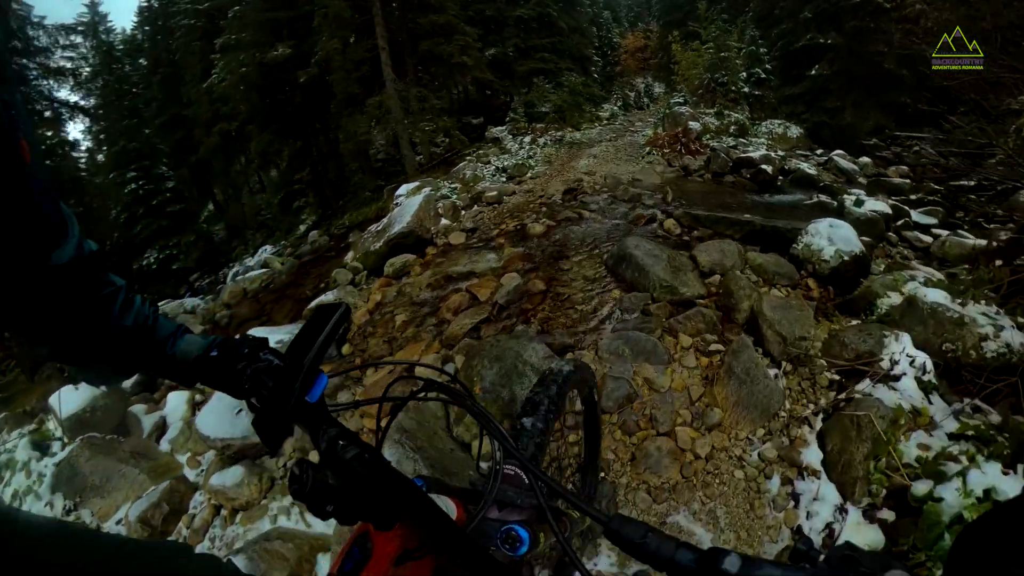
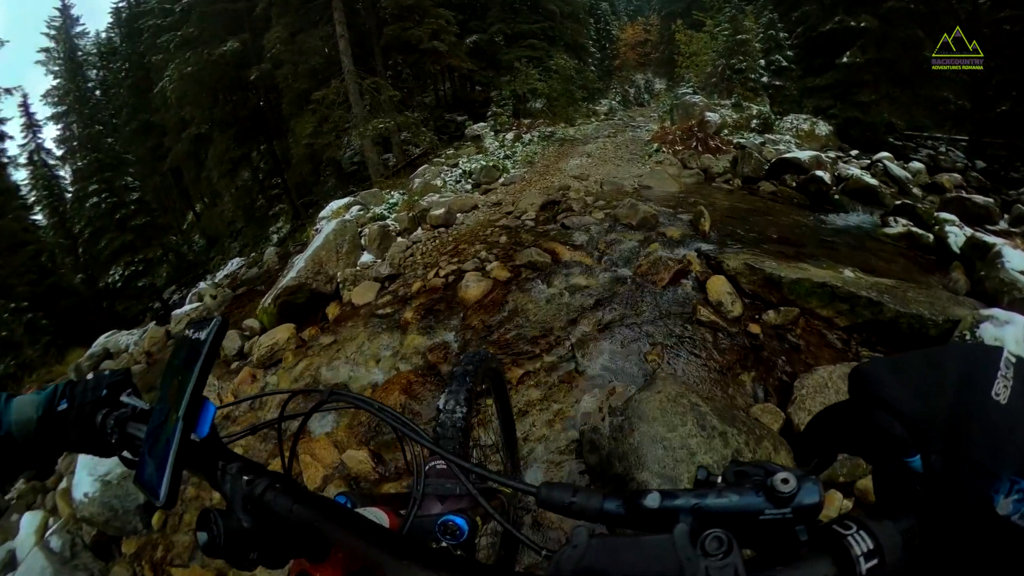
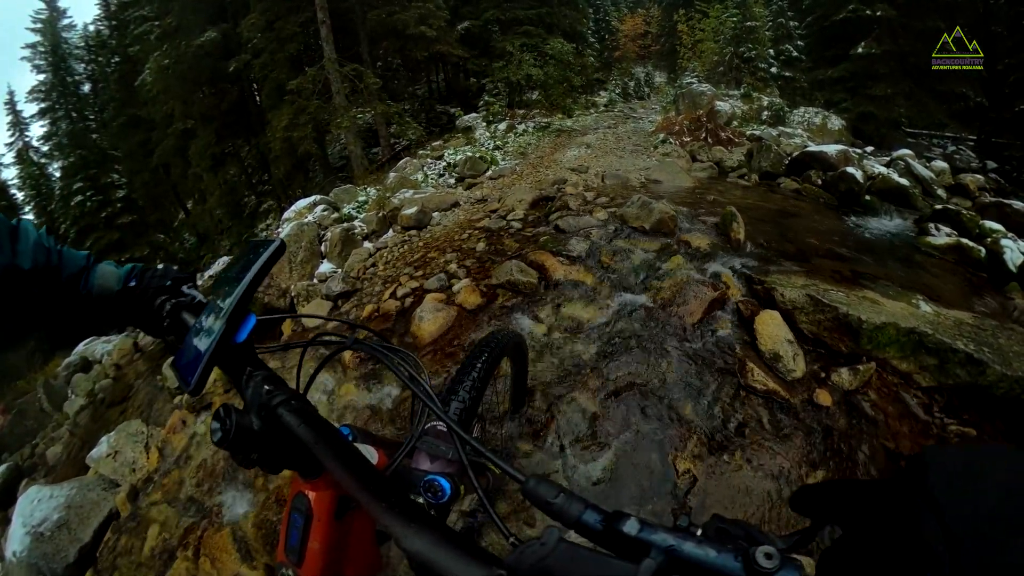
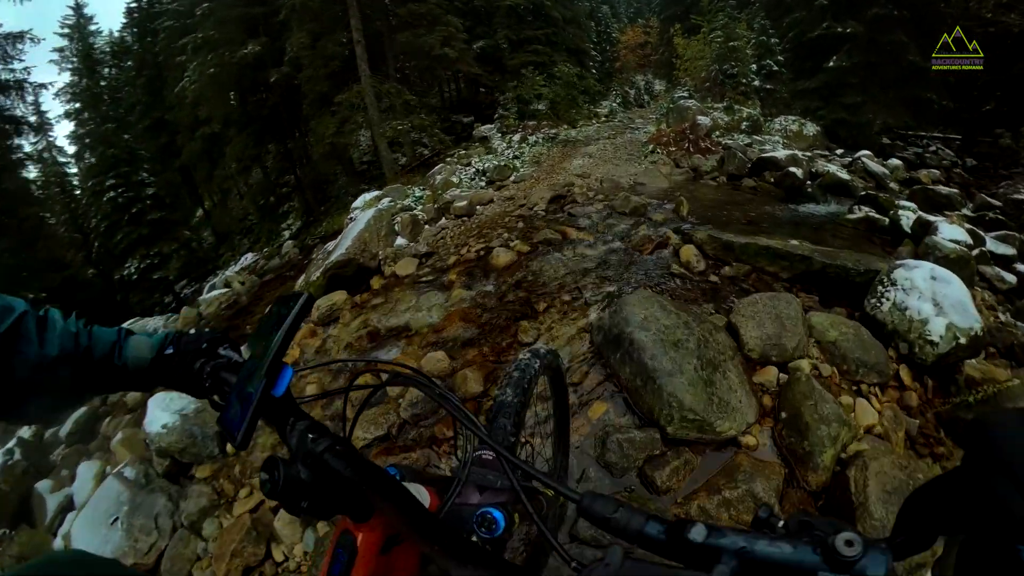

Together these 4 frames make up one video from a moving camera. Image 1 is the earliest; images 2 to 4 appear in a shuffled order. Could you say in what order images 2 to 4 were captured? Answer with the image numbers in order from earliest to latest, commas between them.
4, 2, 3
